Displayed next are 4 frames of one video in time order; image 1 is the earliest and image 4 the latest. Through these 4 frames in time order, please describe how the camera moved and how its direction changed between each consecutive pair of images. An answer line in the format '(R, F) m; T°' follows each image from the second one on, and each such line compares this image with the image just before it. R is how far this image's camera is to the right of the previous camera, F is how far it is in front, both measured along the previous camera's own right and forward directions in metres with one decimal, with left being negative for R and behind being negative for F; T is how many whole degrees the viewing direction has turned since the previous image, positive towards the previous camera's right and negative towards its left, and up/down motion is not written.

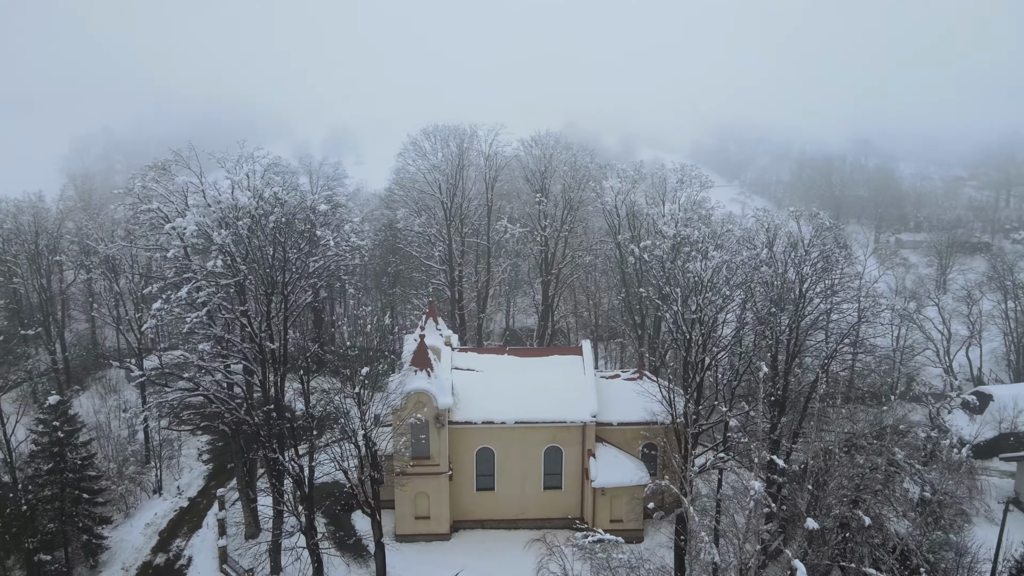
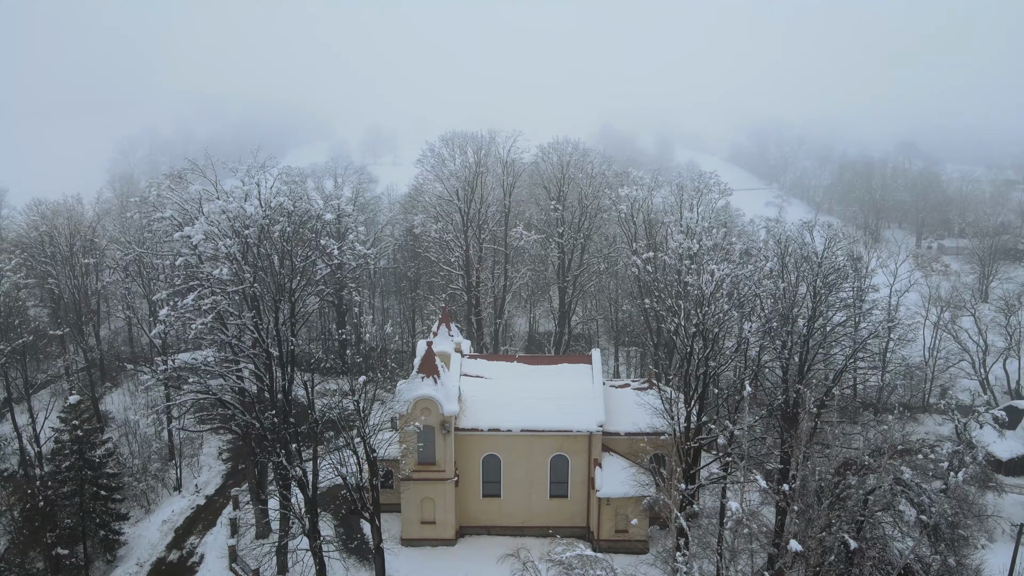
(+1.0, -0.1) m; -3°
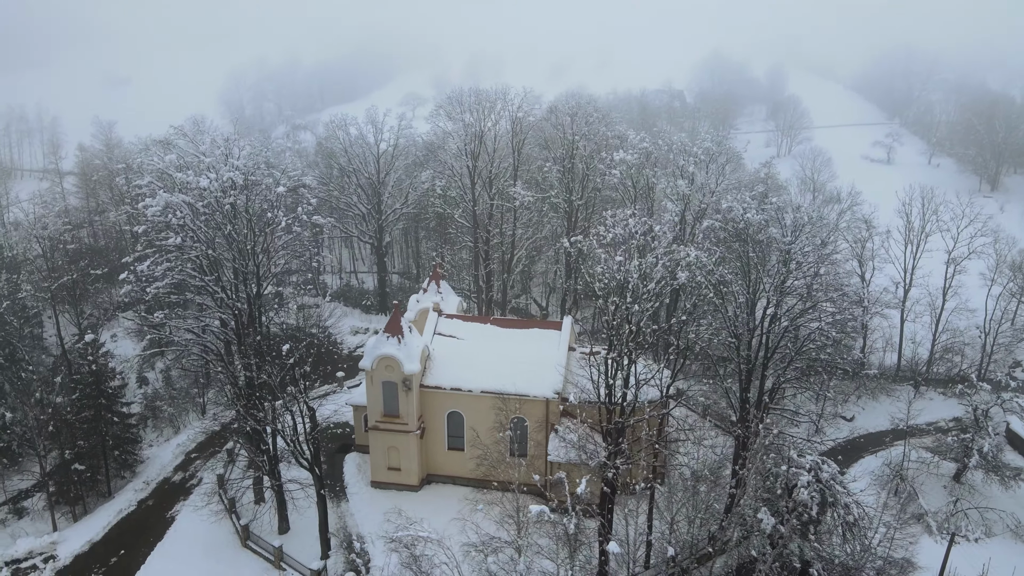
(+5.1, -0.2) m; -9°
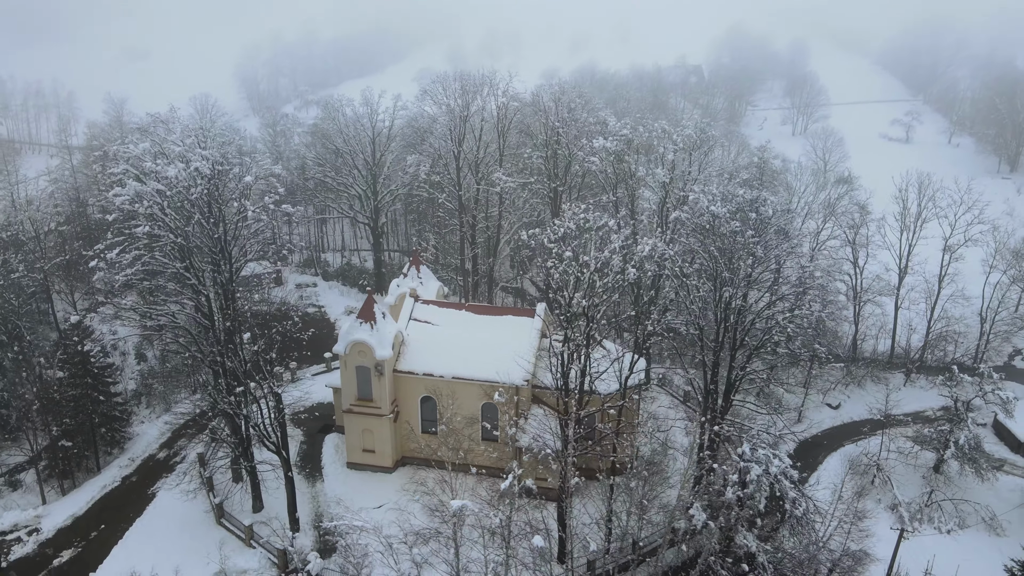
(+1.8, -0.2) m; -2°
